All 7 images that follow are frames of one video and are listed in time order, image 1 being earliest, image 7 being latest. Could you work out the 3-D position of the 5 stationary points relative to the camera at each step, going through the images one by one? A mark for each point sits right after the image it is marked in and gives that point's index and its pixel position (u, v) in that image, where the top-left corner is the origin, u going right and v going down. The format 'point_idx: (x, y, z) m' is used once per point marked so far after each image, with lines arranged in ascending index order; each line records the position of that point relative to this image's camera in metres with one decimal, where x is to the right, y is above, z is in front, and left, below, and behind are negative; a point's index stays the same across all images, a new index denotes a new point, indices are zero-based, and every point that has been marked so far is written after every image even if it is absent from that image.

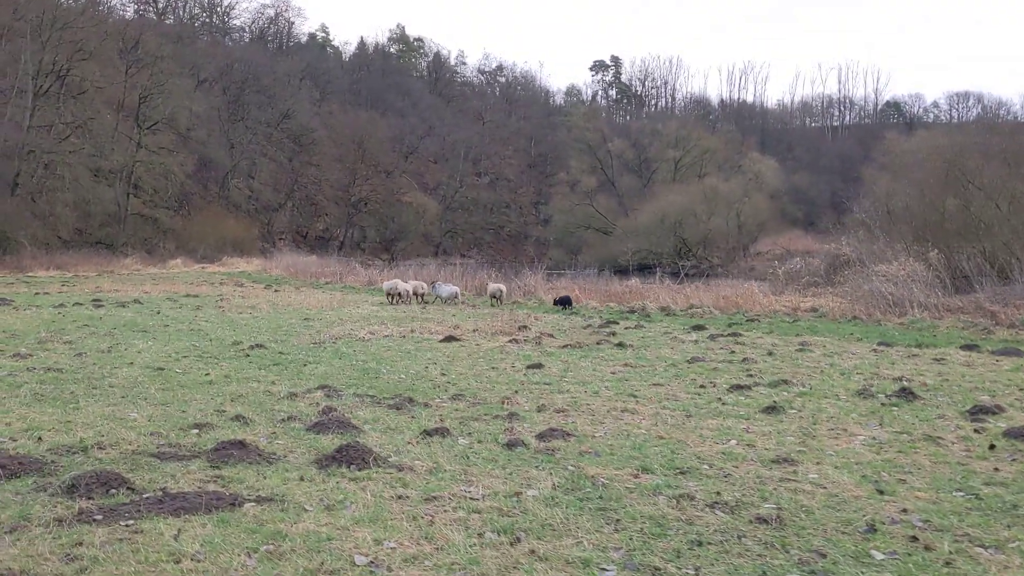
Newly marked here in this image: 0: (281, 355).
0: (-2.6, -0.8, +11.0) m
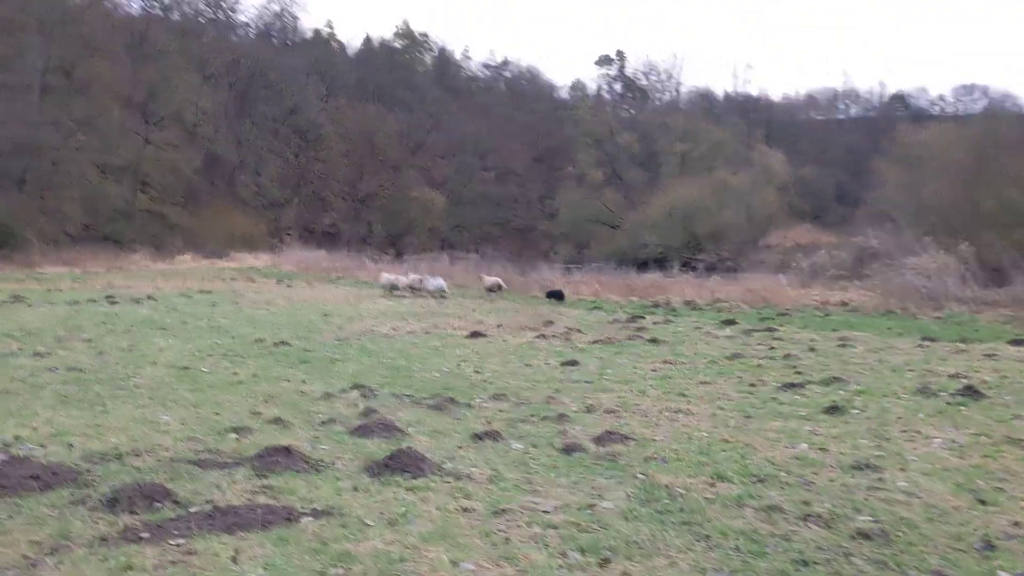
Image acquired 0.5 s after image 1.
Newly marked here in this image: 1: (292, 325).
0: (-2.3, -0.7, +10.7) m
1: (-3.3, -0.6, +14.5) m
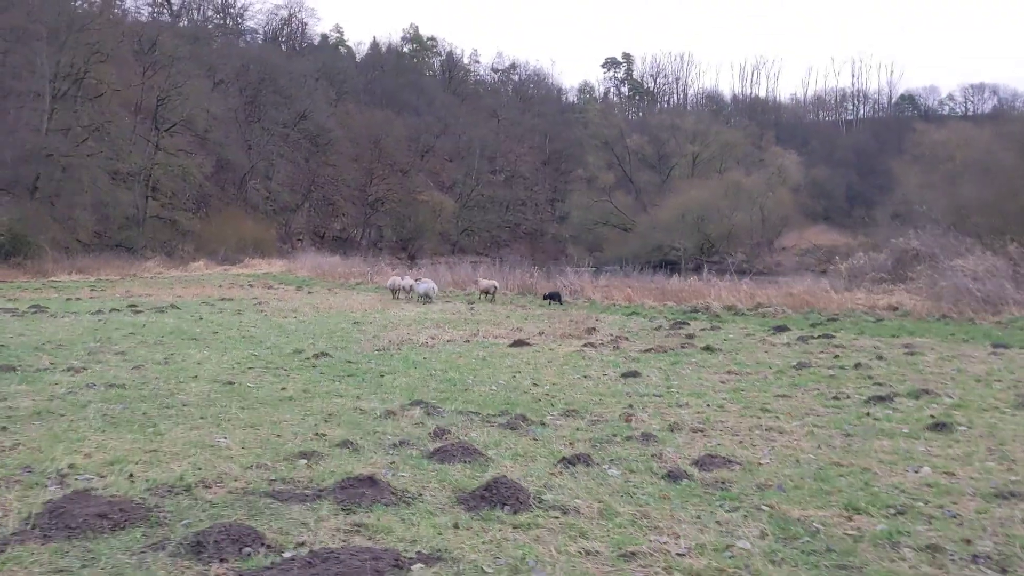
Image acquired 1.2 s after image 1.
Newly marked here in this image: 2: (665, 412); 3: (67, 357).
0: (-1.7, -0.8, +10.2) m
1: (-2.8, -0.7, +14.1) m
2: (+1.2, -0.9, +7.3) m
3: (-5.0, -0.8, +10.7) m
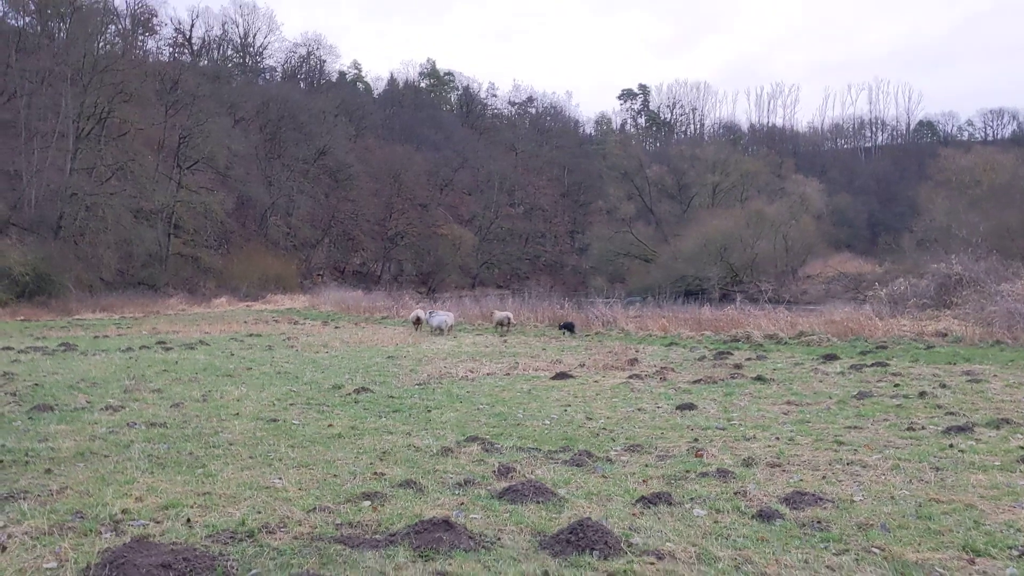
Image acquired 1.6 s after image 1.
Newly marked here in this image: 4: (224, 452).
0: (-1.2, -1.2, +9.9) m
1: (-2.2, -1.2, +13.8) m
2: (+1.6, -1.1, +6.9) m
3: (-4.5, -1.2, +10.5) m
4: (-2.1, -1.2, +6.9) m
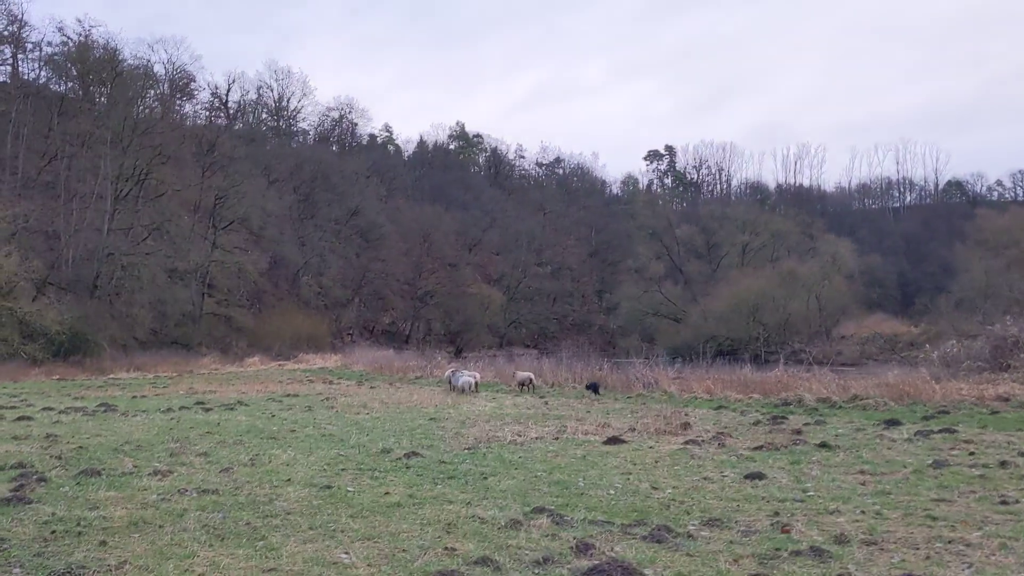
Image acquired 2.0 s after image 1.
0: (-0.6, -1.8, +9.6) m
1: (-1.5, -2.0, +13.5) m
2: (+2.1, -1.6, +6.5) m
3: (-3.9, -1.8, +10.3) m
4: (-1.6, -1.6, +6.6) m
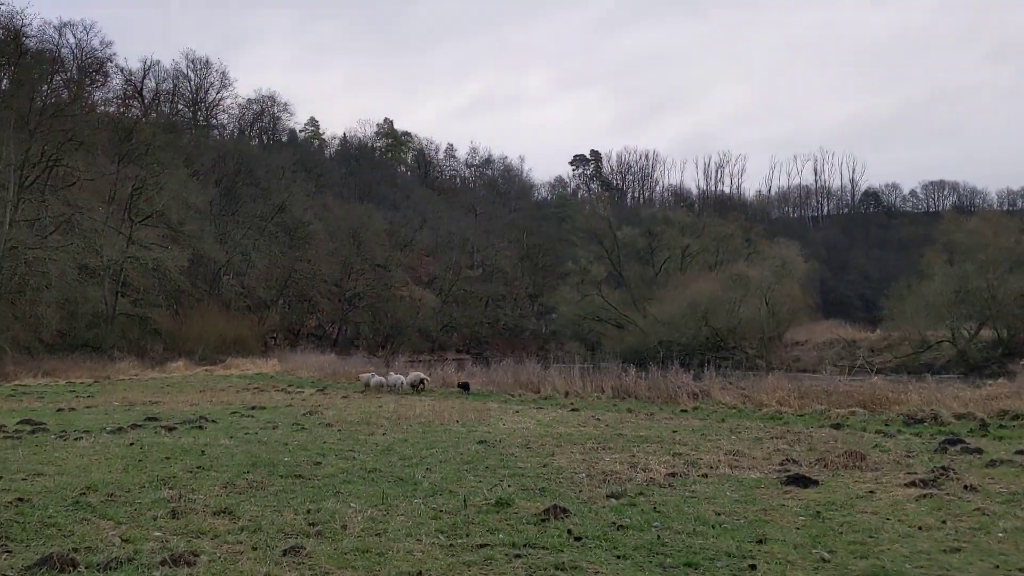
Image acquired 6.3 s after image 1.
0: (+0.8, -1.6, +6.0) m
1: (-0.4, -1.8, +9.9) m
2: (+3.8, -1.4, +3.2) m
3: (-2.5, -1.6, +6.4) m
4: (+0.1, -1.4, +2.9) m
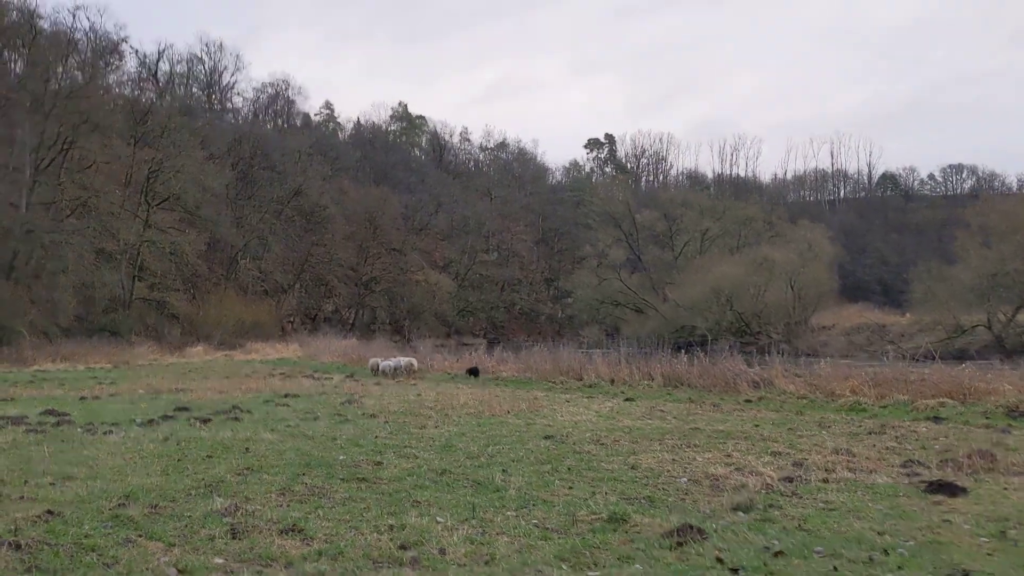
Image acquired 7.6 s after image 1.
0: (+1.5, -1.4, +4.9) m
1: (+0.4, -1.6, +8.8) m
2: (+4.5, -1.3, +2.0) m
3: (-1.8, -1.4, +5.3) m
4: (+0.8, -1.3, +1.8) m
